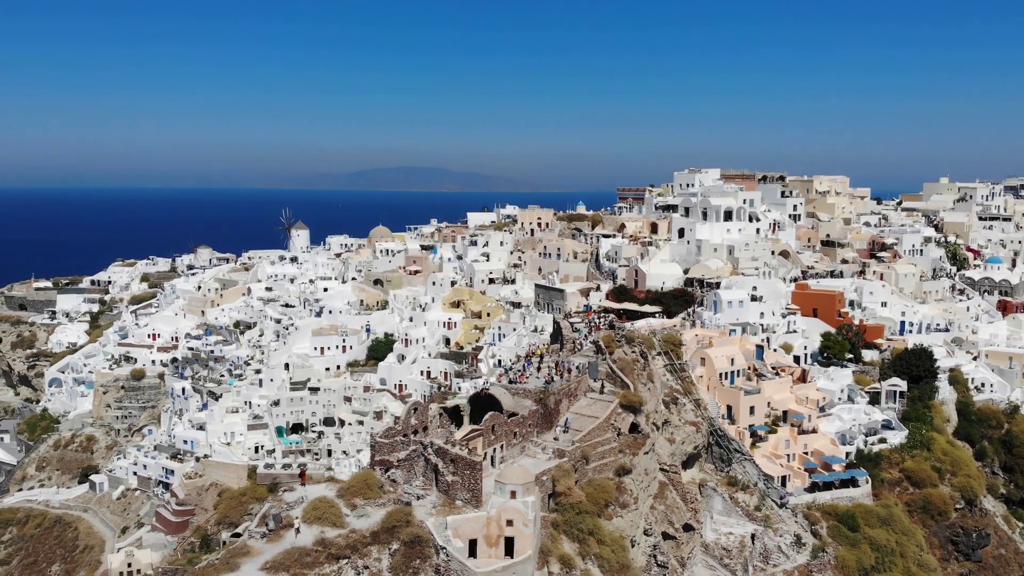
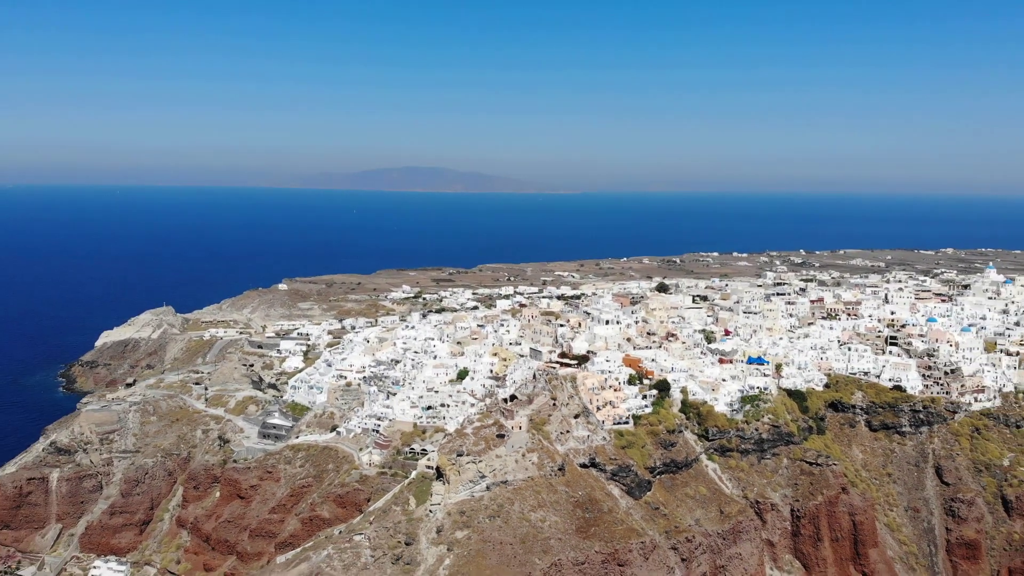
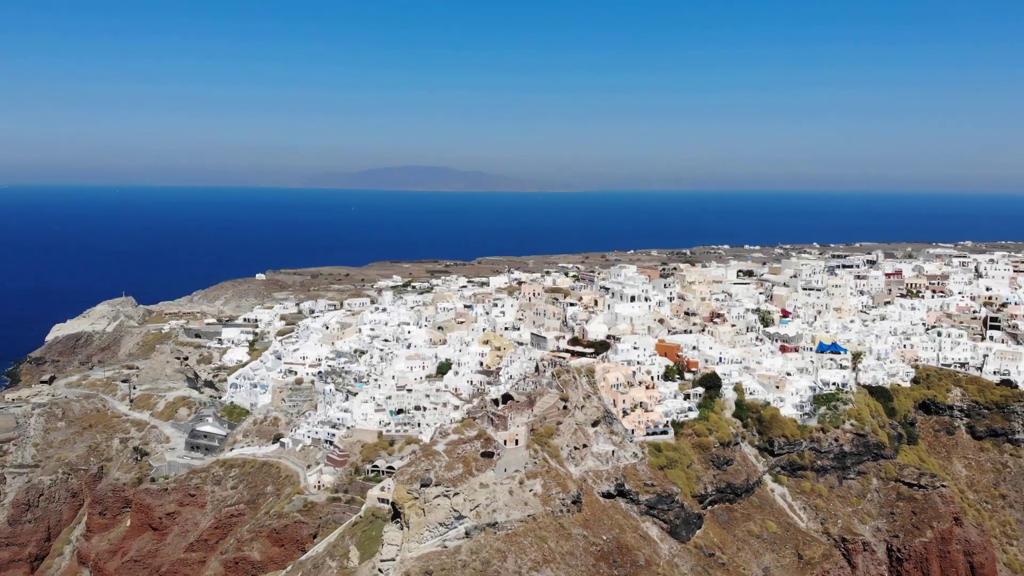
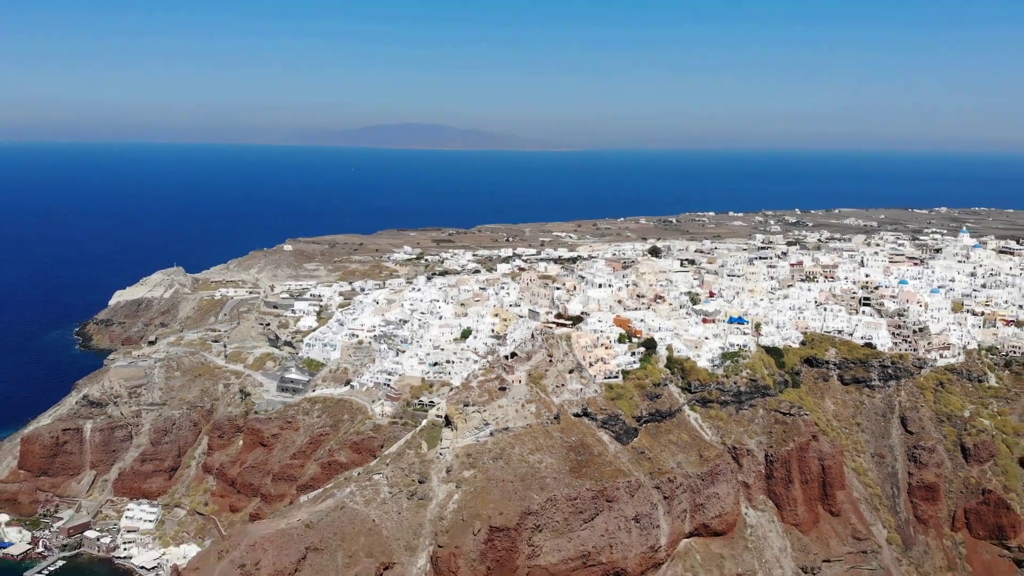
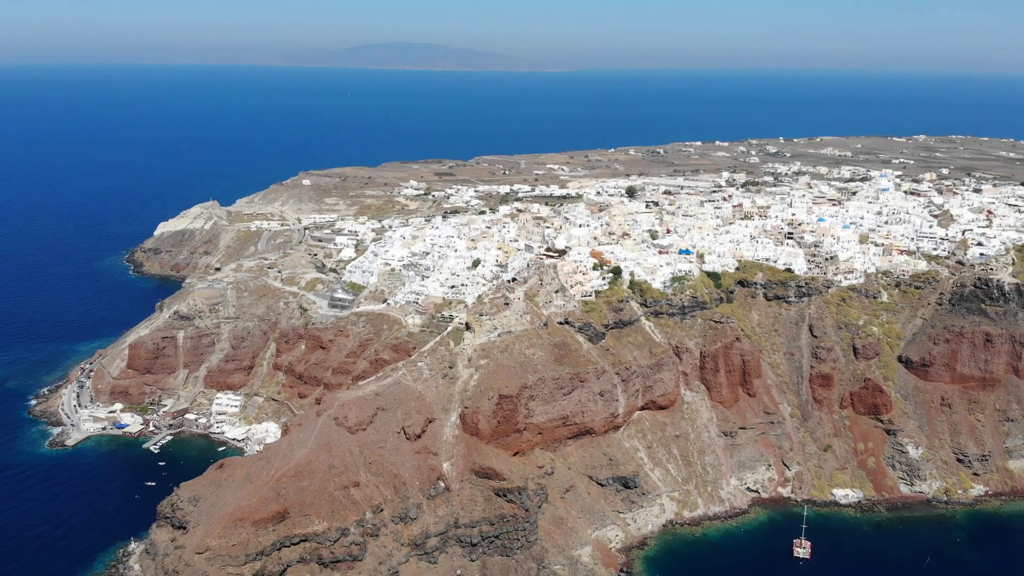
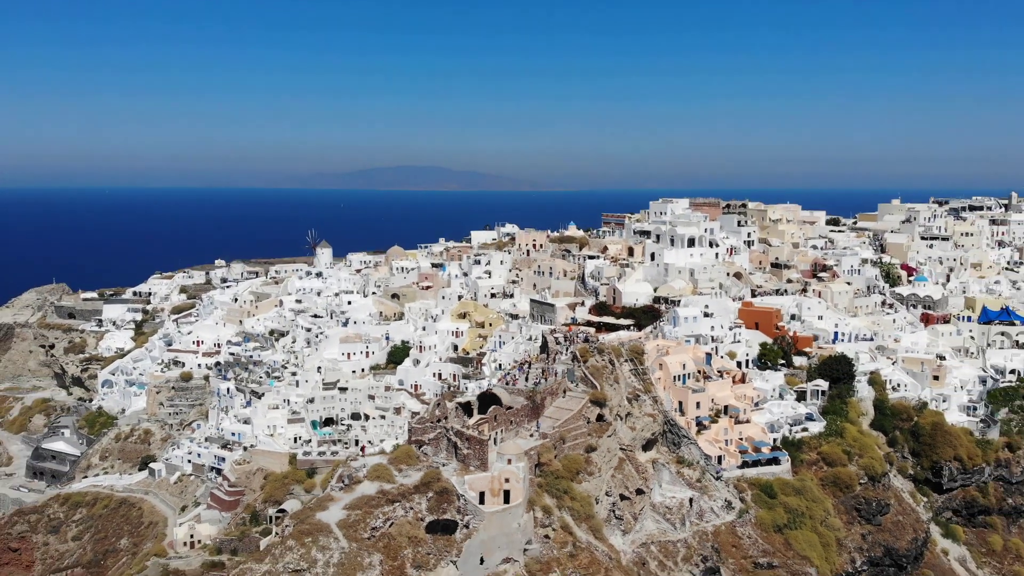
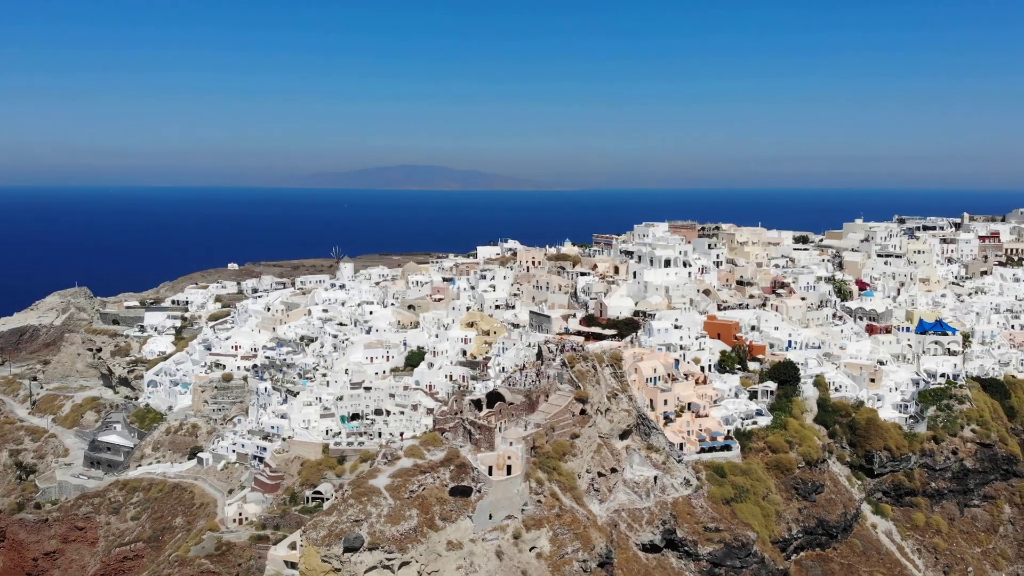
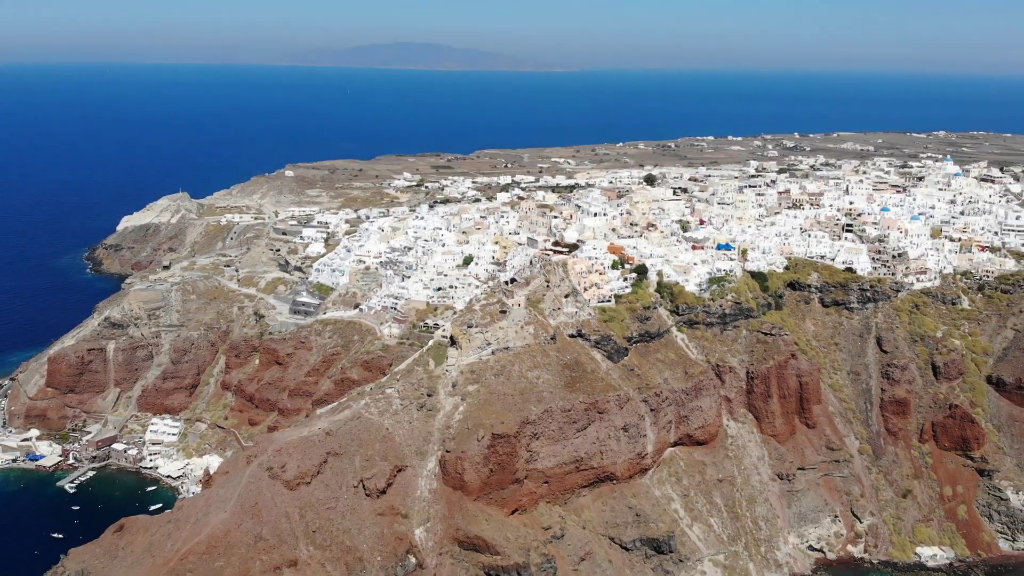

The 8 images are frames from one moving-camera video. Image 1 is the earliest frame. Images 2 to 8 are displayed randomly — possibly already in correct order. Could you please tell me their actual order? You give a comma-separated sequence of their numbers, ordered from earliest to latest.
6, 7, 3, 2, 4, 8, 5
